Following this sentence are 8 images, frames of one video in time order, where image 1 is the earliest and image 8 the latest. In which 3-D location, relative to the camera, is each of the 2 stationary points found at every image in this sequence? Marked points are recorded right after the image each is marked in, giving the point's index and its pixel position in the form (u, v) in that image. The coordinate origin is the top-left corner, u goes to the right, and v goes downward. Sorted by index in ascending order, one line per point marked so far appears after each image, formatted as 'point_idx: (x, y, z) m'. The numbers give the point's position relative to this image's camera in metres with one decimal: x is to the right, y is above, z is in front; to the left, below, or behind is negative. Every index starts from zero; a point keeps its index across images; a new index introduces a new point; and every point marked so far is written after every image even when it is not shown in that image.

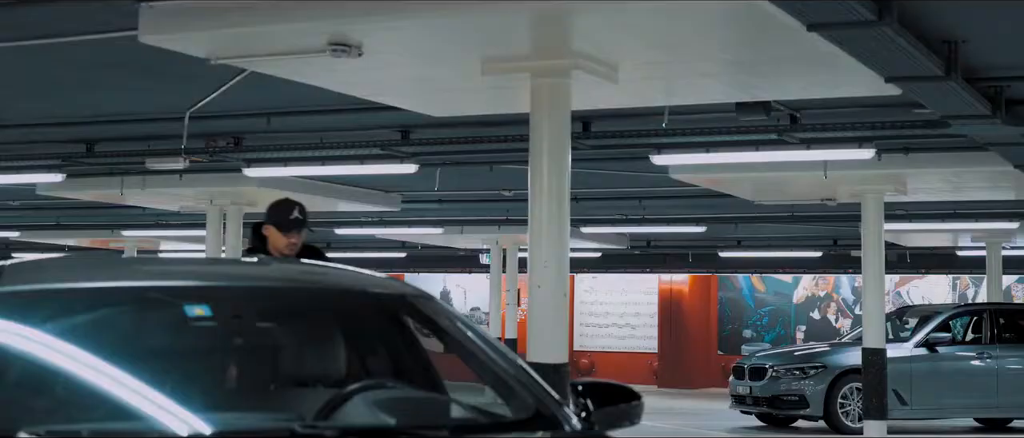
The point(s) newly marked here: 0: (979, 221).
0: (+5.6, 0.0, +19.9) m
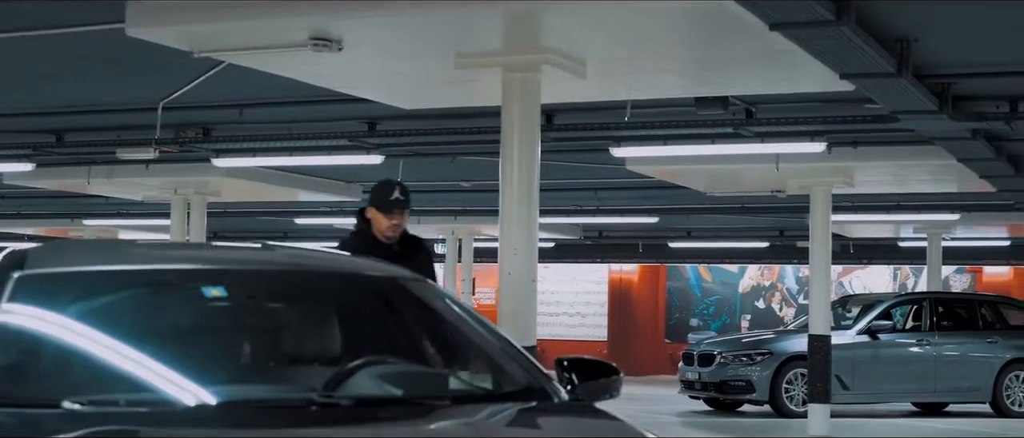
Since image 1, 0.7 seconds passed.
0: (+5.1, +0.1, +20.4) m
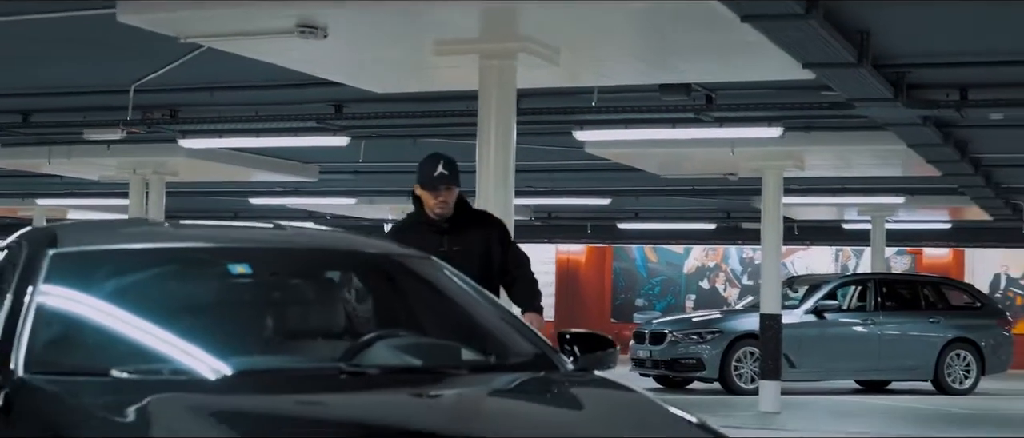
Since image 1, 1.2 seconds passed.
0: (+4.5, +0.3, +20.9) m
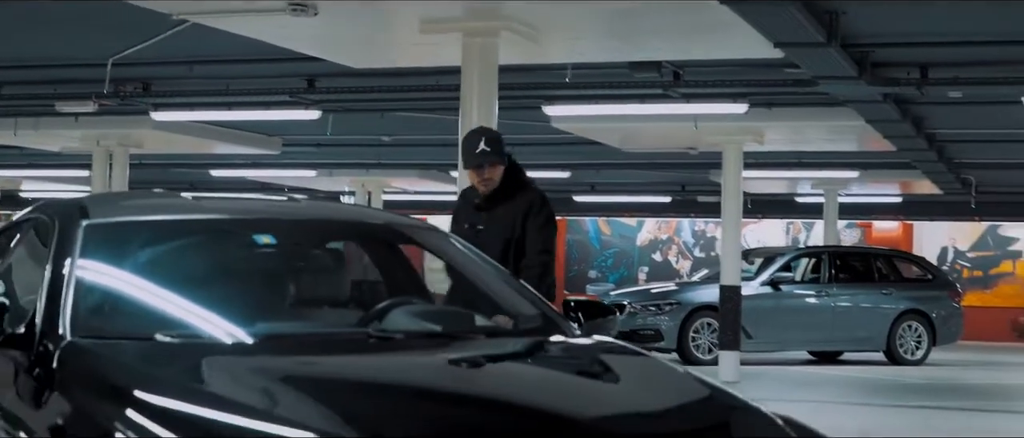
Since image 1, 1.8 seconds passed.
0: (+4.0, +0.6, +21.3) m
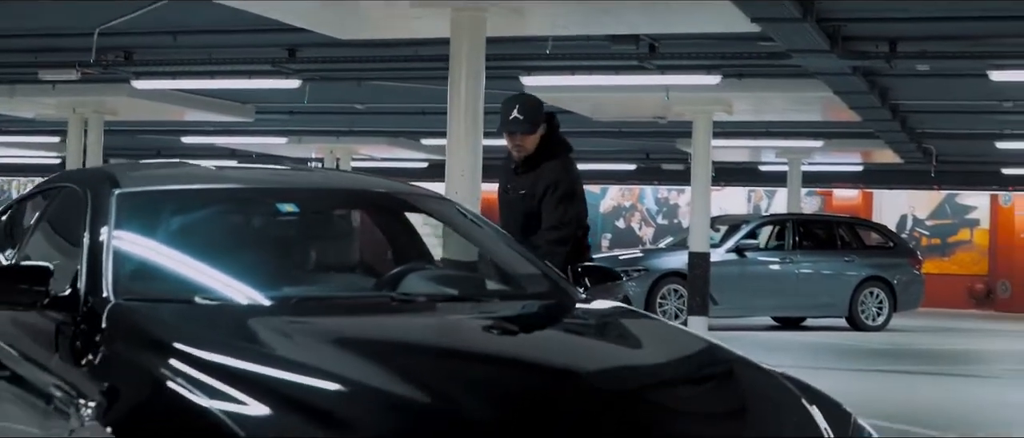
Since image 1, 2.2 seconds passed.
0: (+3.6, +1.0, +21.7) m
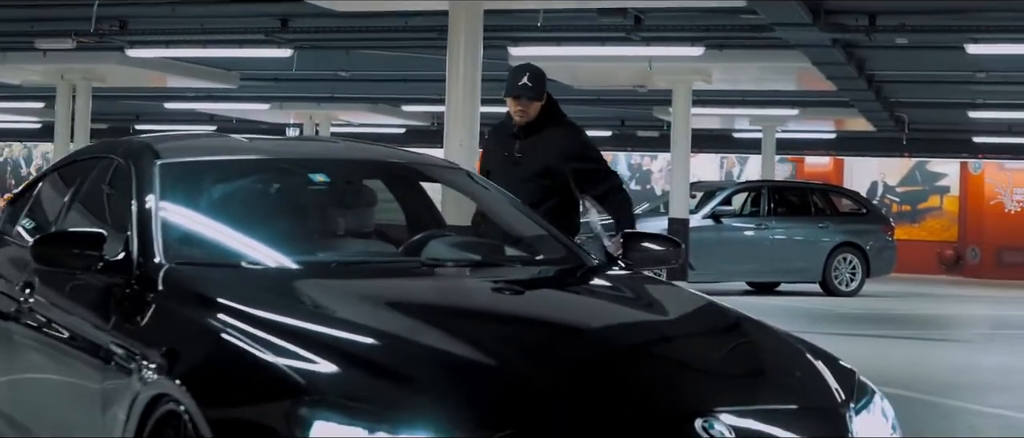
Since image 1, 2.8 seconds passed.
0: (+3.3, +1.5, +22.0) m
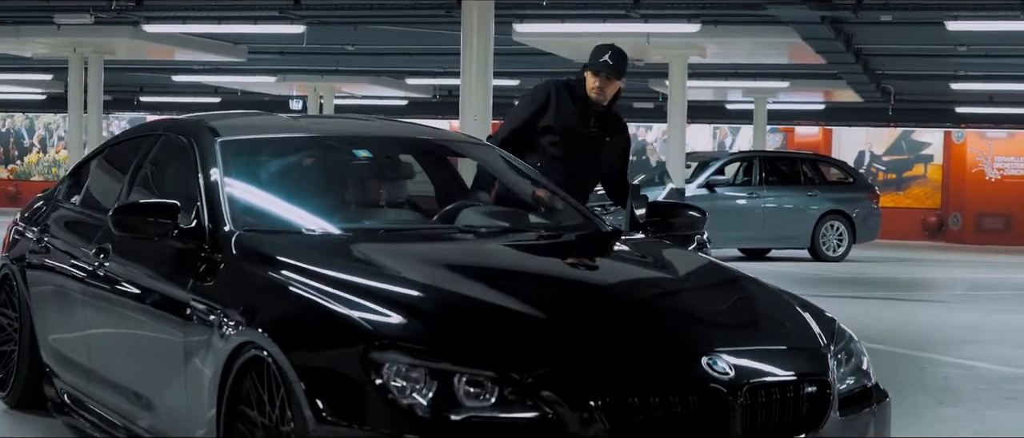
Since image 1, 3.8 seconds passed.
0: (+3.3, +1.9, +22.7) m
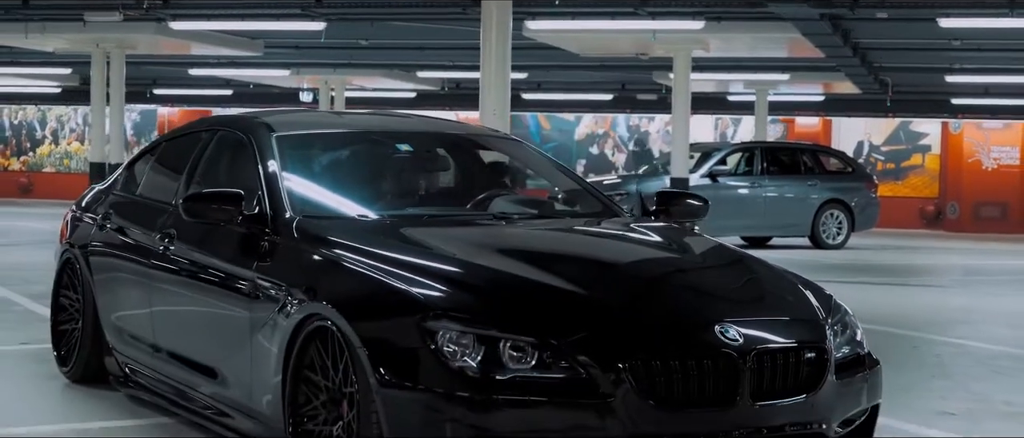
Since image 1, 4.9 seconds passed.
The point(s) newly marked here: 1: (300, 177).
0: (+3.4, +2.1, +23.3) m
1: (-0.8, +0.2, +6.4) m
